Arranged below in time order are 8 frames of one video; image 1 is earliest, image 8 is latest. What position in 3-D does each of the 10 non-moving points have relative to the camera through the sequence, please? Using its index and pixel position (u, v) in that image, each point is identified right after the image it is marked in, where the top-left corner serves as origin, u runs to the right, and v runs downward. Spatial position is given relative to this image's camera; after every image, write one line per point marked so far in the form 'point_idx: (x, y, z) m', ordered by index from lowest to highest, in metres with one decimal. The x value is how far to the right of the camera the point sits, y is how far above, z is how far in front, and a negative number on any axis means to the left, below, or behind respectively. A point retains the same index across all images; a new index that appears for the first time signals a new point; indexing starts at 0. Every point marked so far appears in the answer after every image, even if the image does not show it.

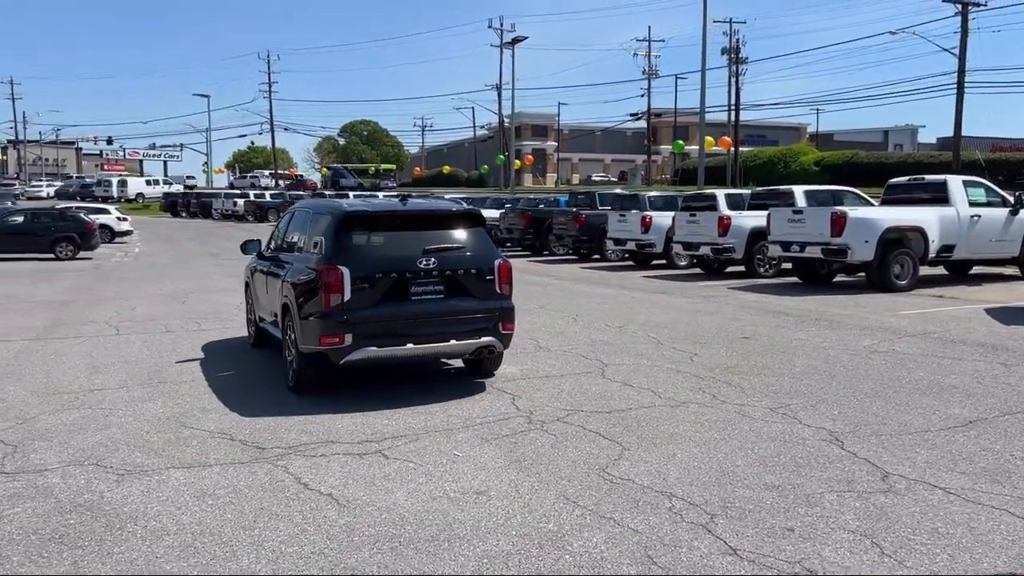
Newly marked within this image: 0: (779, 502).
0: (+1.7, -1.4, +5.4) m
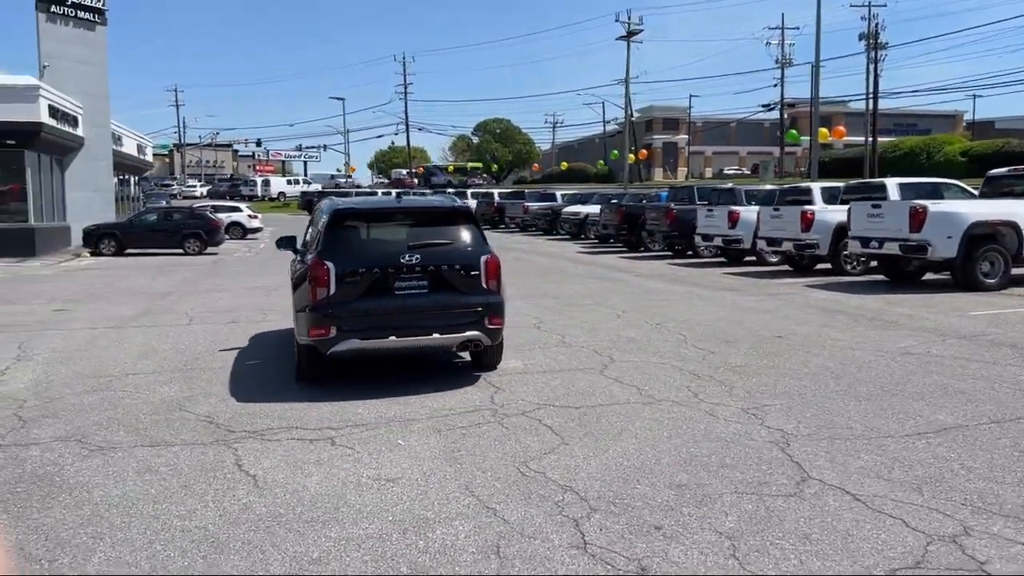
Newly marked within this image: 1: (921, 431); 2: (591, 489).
0: (+1.0, -1.3, +5.4) m
1: (+3.3, -1.2, +7.0) m
2: (+0.5, -1.3, +5.7) m
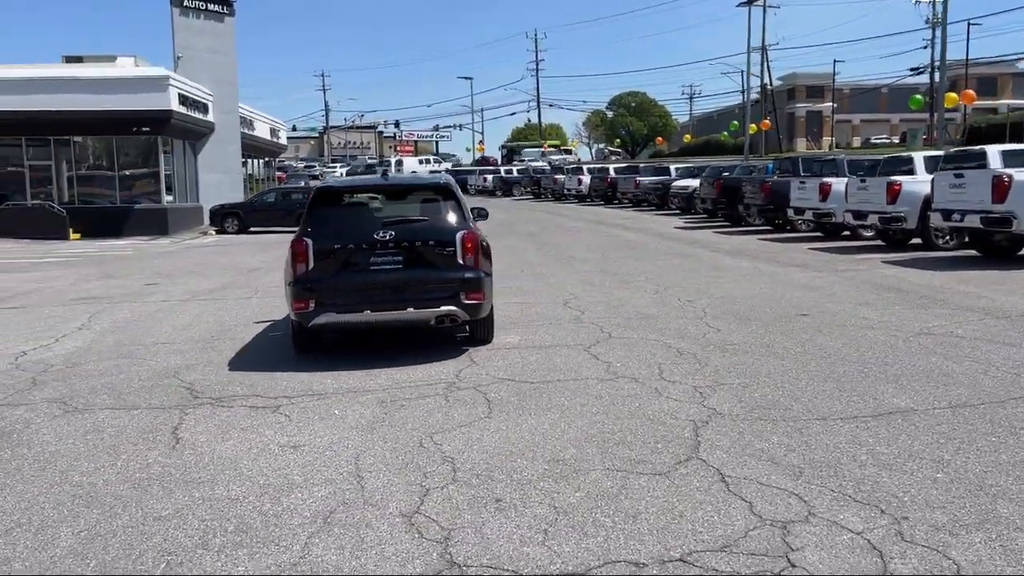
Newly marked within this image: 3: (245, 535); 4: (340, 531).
0: (+0.1, -1.2, +5.4) m
1: (+2.7, -1.0, +6.6) m
2: (-0.3, -1.2, +5.8) m
3: (-1.4, -1.3, +4.6) m
4: (-0.9, -1.3, +4.6) m
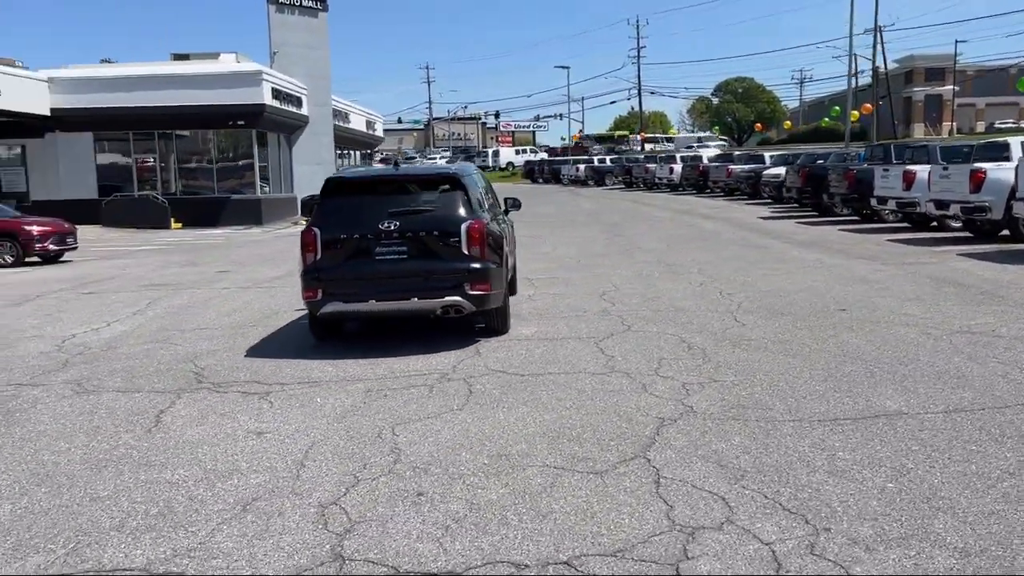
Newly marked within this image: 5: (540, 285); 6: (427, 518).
0: (-0.3, -1.1, +5.4) m
1: (+2.4, -0.9, +6.2) m
2: (-0.6, -1.1, +5.7) m
3: (-1.9, -1.3, +4.7) m
4: (-1.4, -1.3, +4.7) m
5: (+0.5, +0.1, +15.3) m
6: (-0.4, -1.2, +4.6) m
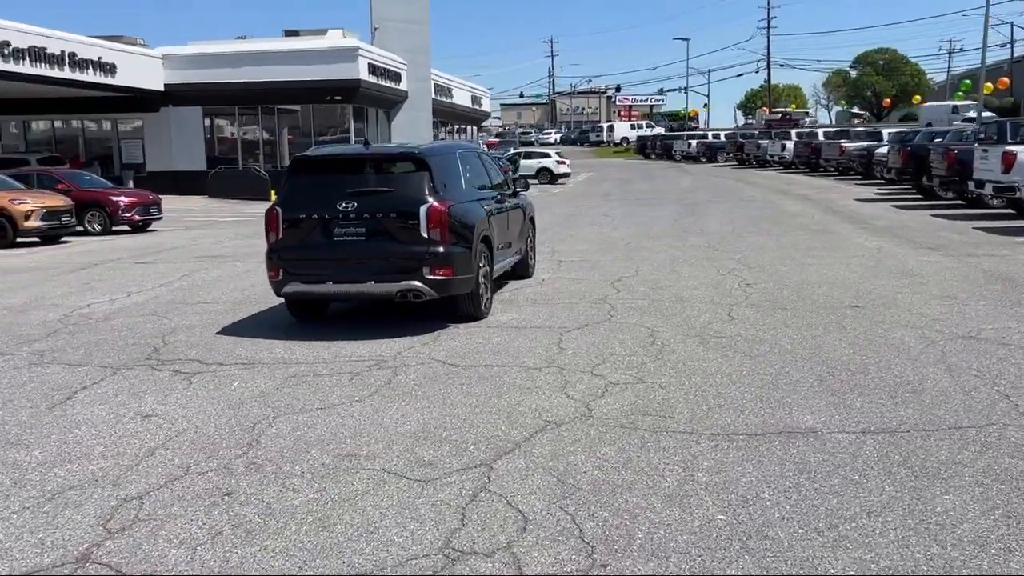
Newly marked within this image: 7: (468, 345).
0: (-1.3, -1.1, +5.1) m
1: (+1.5, -0.9, +5.6) m
2: (-1.6, -1.0, +5.6) m
3: (-3.0, -1.2, +4.7) m
4: (-2.5, -1.2, +4.6) m
5: (+0.9, +0.3, +14.8) m
6: (-1.5, -1.2, +4.4) m
7: (-0.4, -0.6, +8.5) m
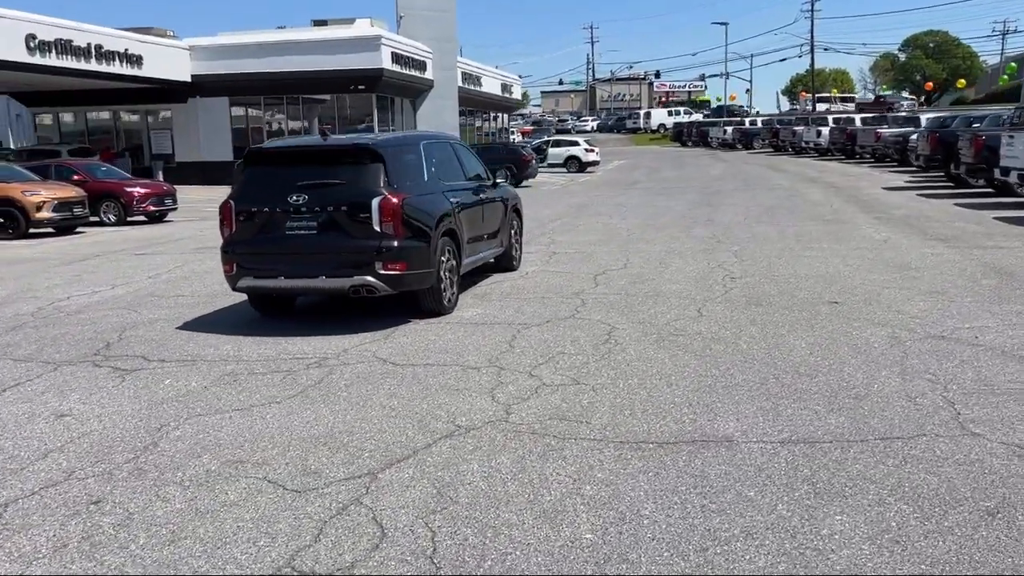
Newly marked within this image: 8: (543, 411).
0: (-1.9, -1.1, +5.0) m
1: (+0.9, -0.9, +5.3) m
2: (-2.2, -1.0, +5.4) m
3: (-3.6, -1.2, +4.6) m
4: (-3.1, -1.2, +4.5) m
5: (+0.7, +0.5, +14.5) m
6: (-2.2, -1.2, +4.3) m
7: (-0.9, -0.5, +8.3) m
8: (+0.2, -0.9, +6.0) m
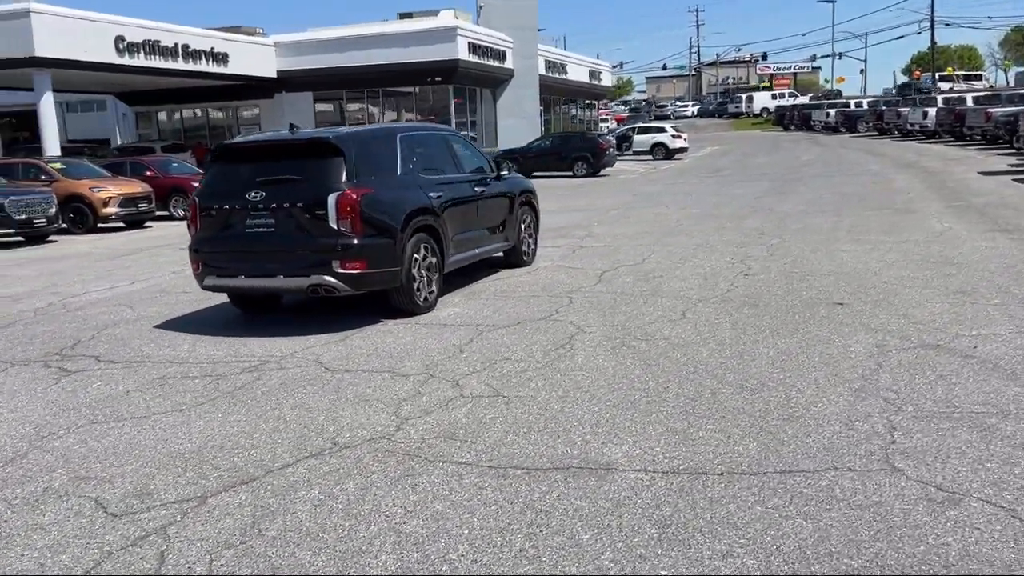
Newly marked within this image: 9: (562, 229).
0: (-2.7, -1.1, +4.8) m
1: (+0.1, -1.0, +4.8) m
2: (-3.0, -1.1, +5.2) m
3: (-4.5, -1.2, +4.7) m
4: (-4.0, -1.2, +4.5) m
5: (+1.0, +0.5, +13.9) m
6: (-3.1, -1.3, +4.1) m
7: (-1.3, -0.5, +8.0) m
8: (-0.5, -0.9, +5.5) m
9: (+1.1, +1.2, +18.1) m
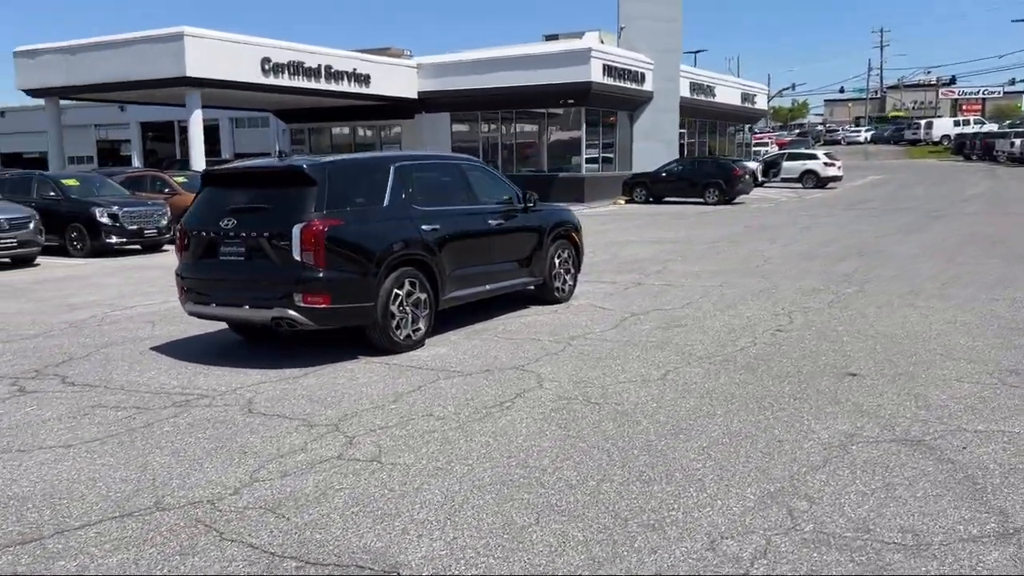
0: (-3.7, -1.3, +4.7) m
1: (-1.0, -1.3, +4.2) m
2: (-3.9, -1.2, +5.2) m
3: (-5.5, -1.3, +4.9) m
4: (-5.0, -1.3, +4.6) m
5: (+1.7, -0.1, +13.0) m
6: (-4.2, -1.4, +4.1) m
7: (-1.8, -0.9, +7.6) m
8: (-1.4, -1.2, +5.1) m
9: (+2.5, +0.5, +17.2) m
